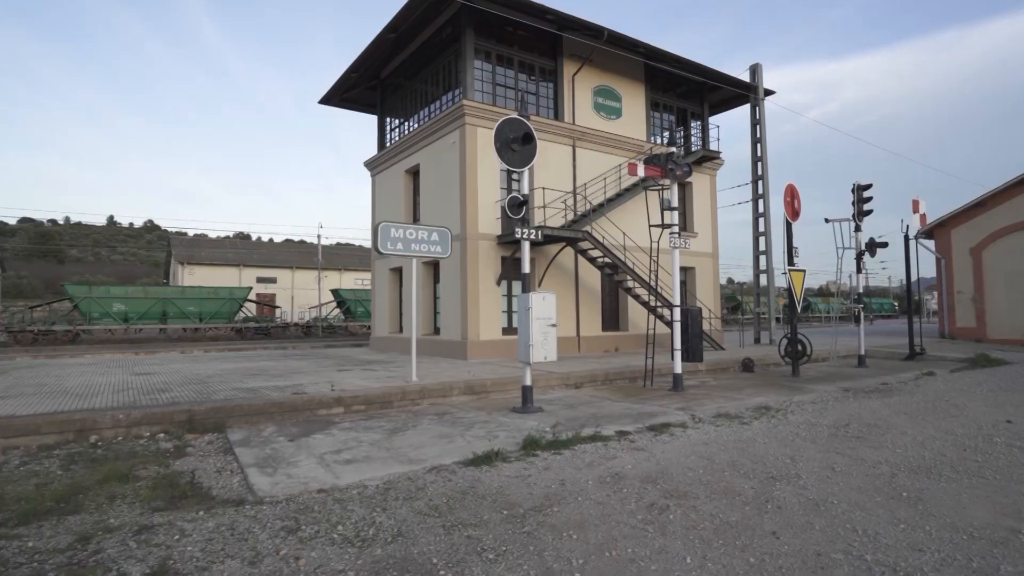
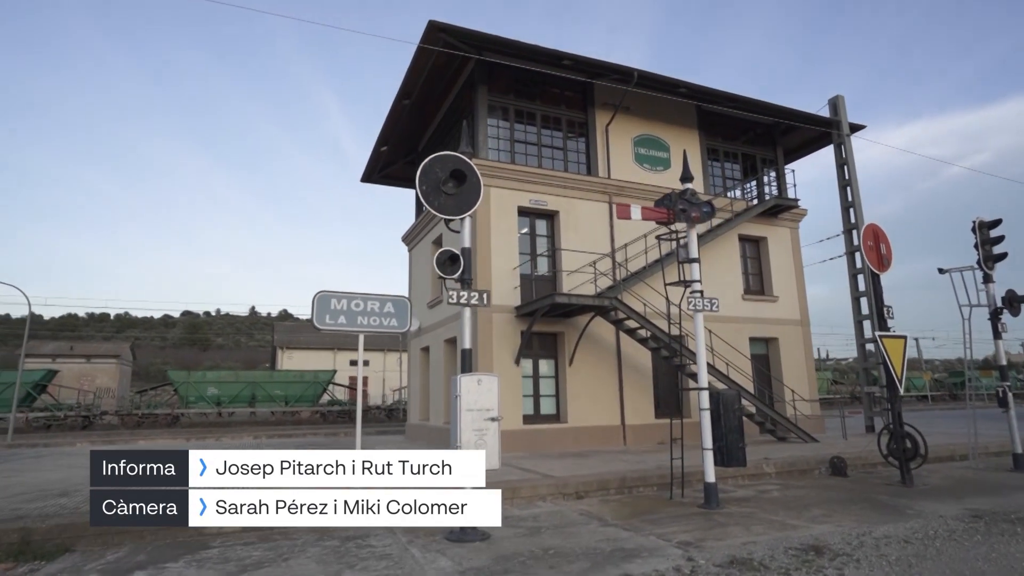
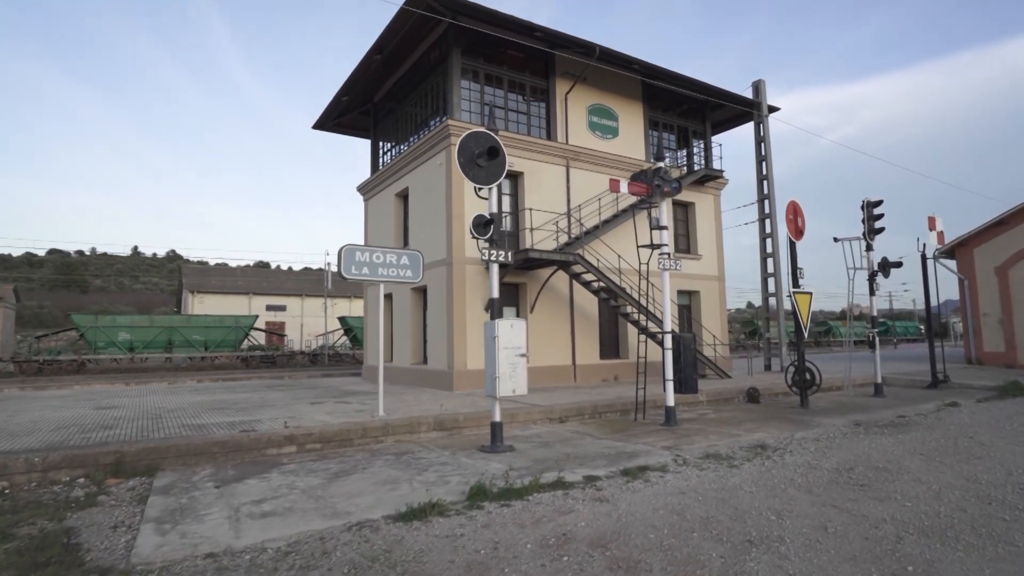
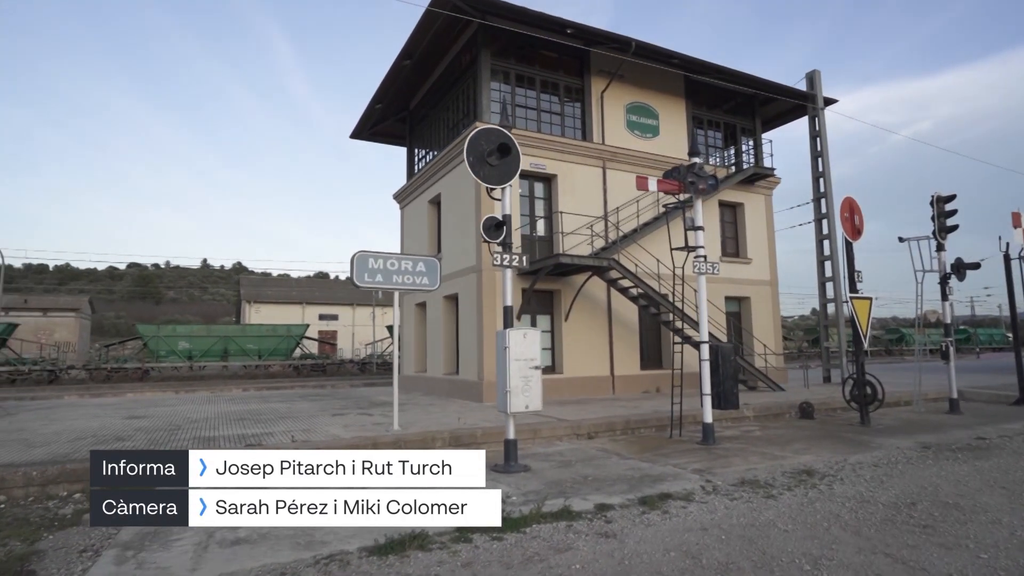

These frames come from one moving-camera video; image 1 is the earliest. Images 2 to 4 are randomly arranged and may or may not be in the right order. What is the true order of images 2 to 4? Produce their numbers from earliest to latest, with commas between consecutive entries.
3, 4, 2
